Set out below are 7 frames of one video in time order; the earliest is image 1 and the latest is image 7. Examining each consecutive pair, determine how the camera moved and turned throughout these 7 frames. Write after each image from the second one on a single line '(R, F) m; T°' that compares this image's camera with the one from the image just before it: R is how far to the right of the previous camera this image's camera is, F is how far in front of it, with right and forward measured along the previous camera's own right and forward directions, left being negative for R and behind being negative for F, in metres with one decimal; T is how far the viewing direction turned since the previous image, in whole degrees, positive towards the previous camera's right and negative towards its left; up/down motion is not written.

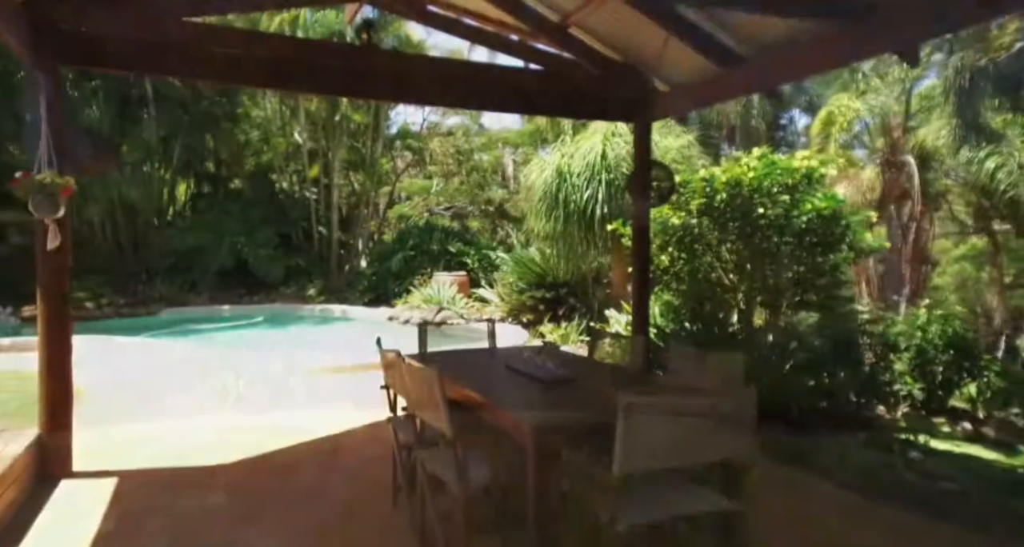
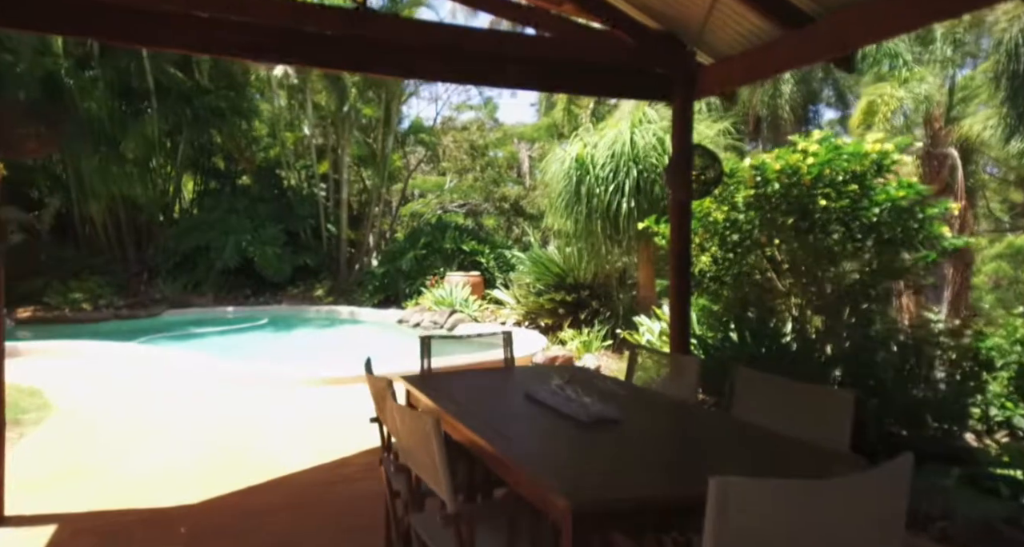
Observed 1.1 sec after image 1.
(0.0, +0.6) m; -1°
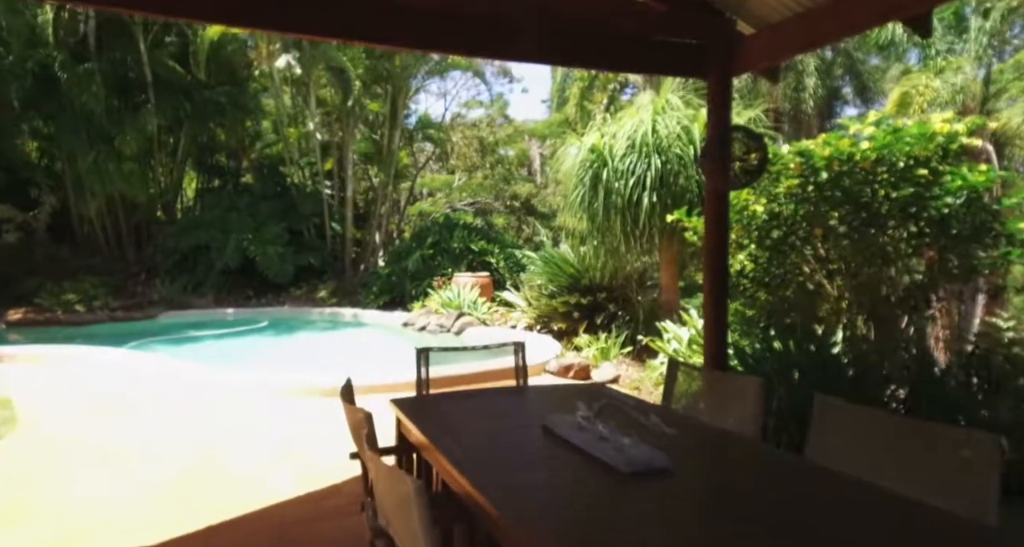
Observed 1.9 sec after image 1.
(0.0, +0.4) m; -1°
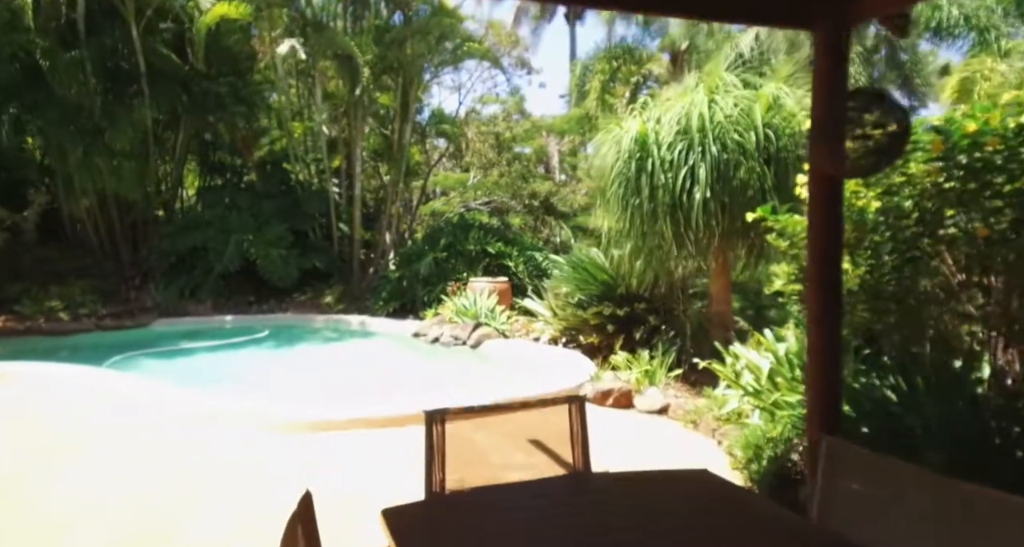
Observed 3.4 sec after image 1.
(-0.1, +0.8) m; -1°
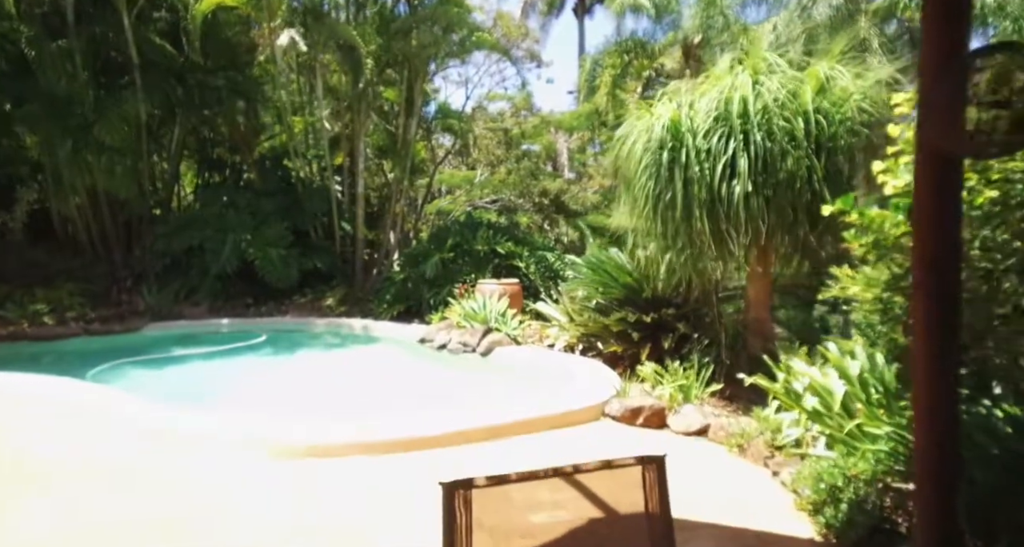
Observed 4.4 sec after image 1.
(-0.1, +0.5) m; 0°
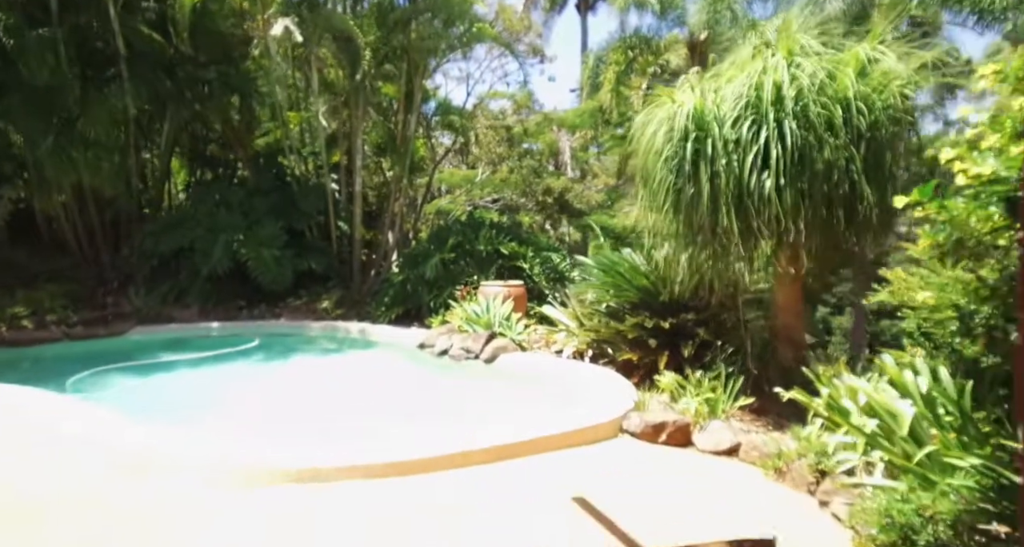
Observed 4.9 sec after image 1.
(-0.1, +0.4) m; 0°
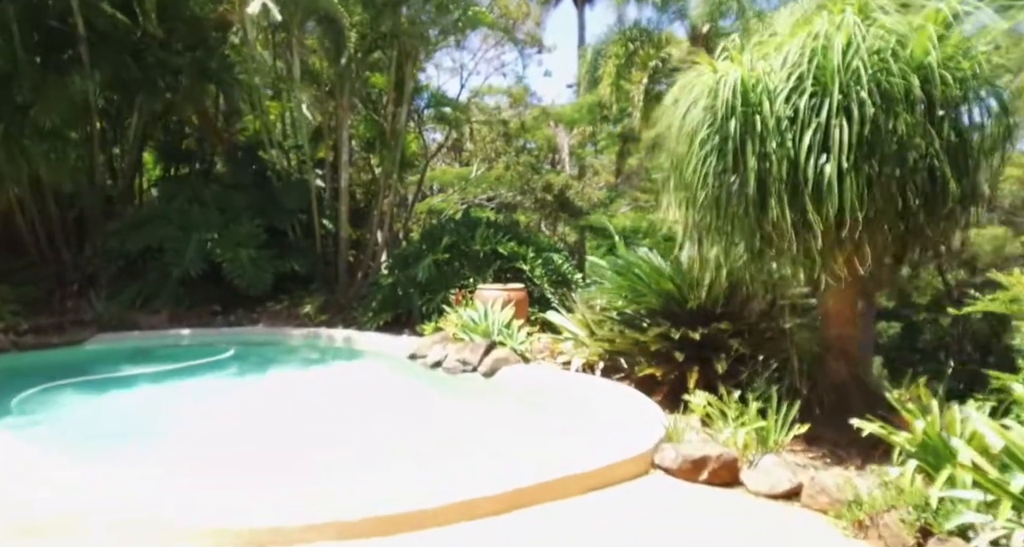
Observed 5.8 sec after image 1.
(-0.1, +0.6) m; +1°
